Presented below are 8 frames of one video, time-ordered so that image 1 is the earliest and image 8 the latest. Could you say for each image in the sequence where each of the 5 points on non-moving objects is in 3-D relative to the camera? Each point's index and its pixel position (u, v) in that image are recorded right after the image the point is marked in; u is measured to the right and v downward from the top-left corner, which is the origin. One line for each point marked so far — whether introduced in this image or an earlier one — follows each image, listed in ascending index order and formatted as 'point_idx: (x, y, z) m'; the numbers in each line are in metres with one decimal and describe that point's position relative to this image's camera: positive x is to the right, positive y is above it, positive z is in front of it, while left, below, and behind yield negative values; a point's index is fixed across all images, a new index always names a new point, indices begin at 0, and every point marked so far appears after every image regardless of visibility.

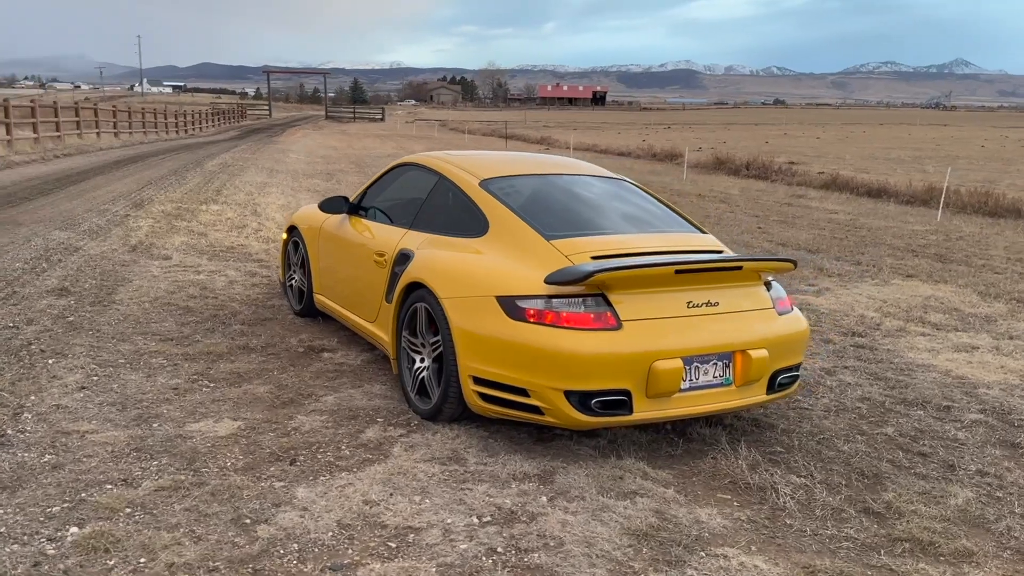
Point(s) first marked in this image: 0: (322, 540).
0: (-0.6, -0.7, +2.6) m
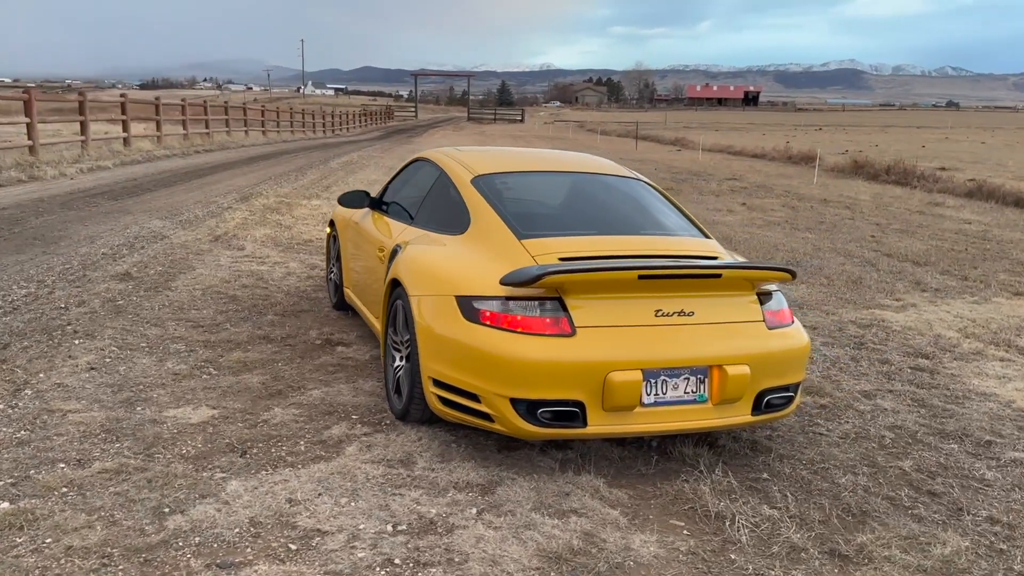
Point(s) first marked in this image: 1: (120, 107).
0: (-0.8, -0.7, +2.5) m
1: (-8.6, +3.9, +19.1) m
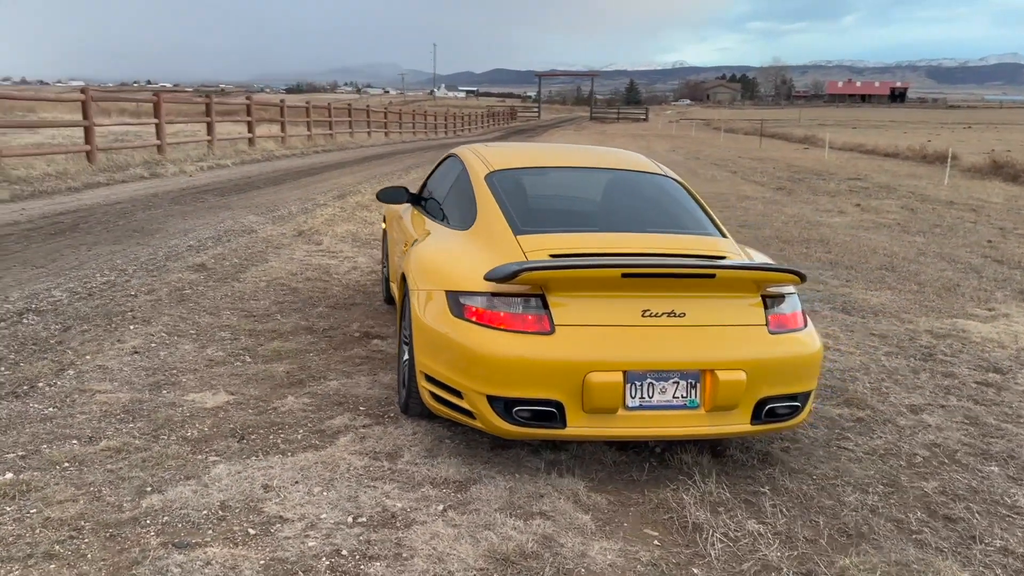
0: (-1.0, -0.7, +2.6) m
1: (-6.1, +4.1, +20.1) m
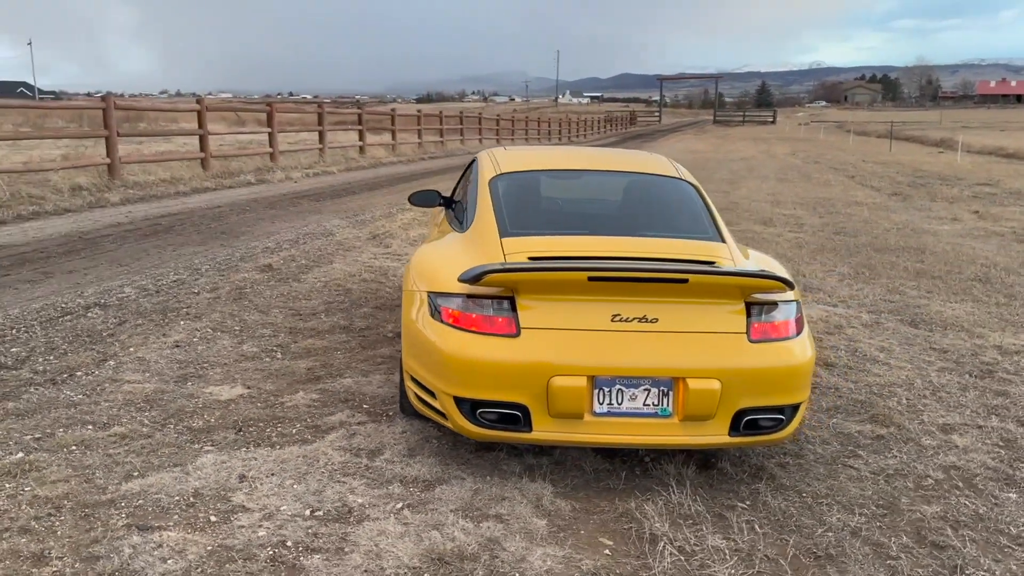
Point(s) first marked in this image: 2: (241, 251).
0: (-1.1, -0.7, +2.8) m
1: (-3.6, +4.1, +20.8) m
2: (-2.3, +0.3, +7.3) m
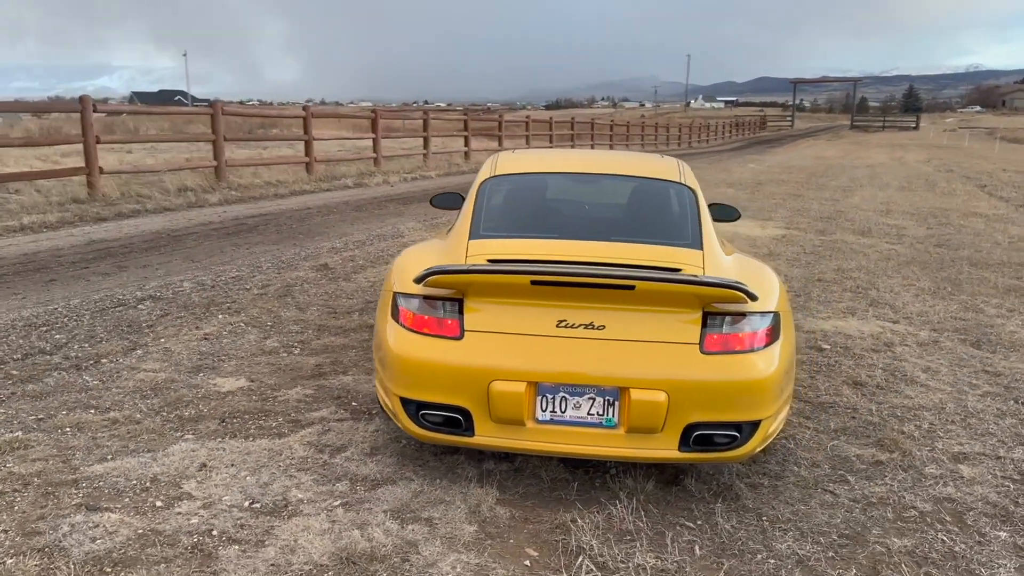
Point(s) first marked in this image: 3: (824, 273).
0: (-1.3, -0.6, +2.9) m
1: (-1.1, +4.0, +21.1) m
2: (-1.8, +0.3, +7.5) m
3: (+2.7, +0.1, +7.5) m
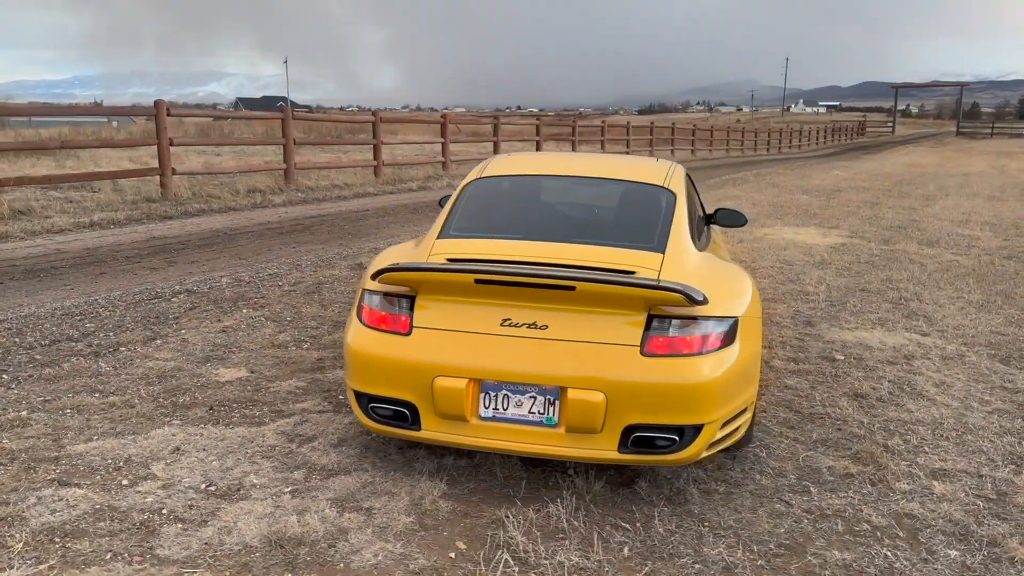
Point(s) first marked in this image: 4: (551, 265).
0: (-1.5, -0.6, +3.1) m
1: (+0.7, +3.9, +21.2) m
2: (-1.4, +0.3, +7.7) m
3: (+3.0, 0.0, +7.2) m
4: (+0.1, +0.1, +2.9) m
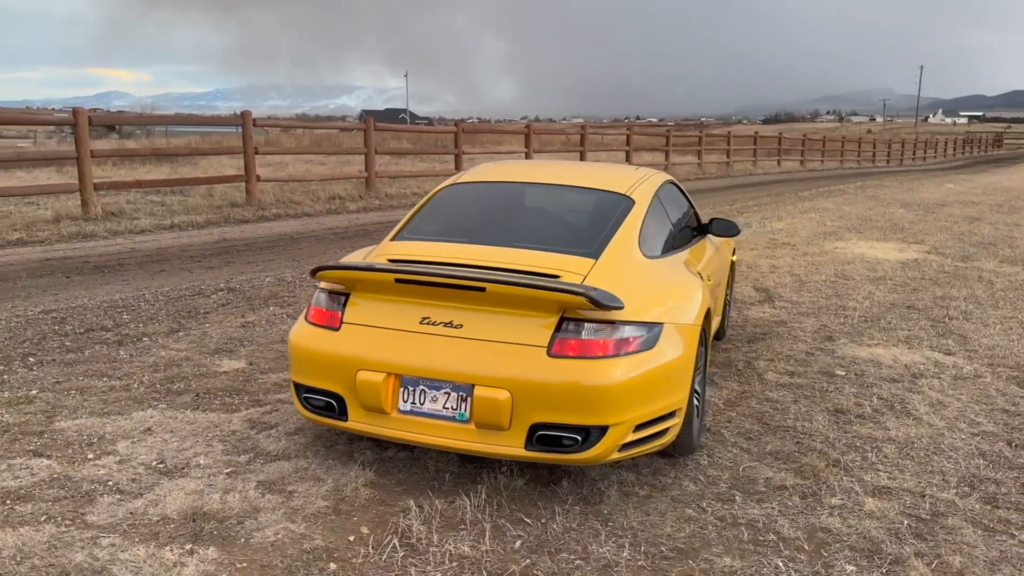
0: (-1.7, -0.6, +3.4) m
1: (+2.9, +3.6, +21.1) m
2: (-1.0, +0.3, +8.0) m
3: (+3.2, -0.1, +6.9) m
4: (-0.1, +0.1, +3.0) m
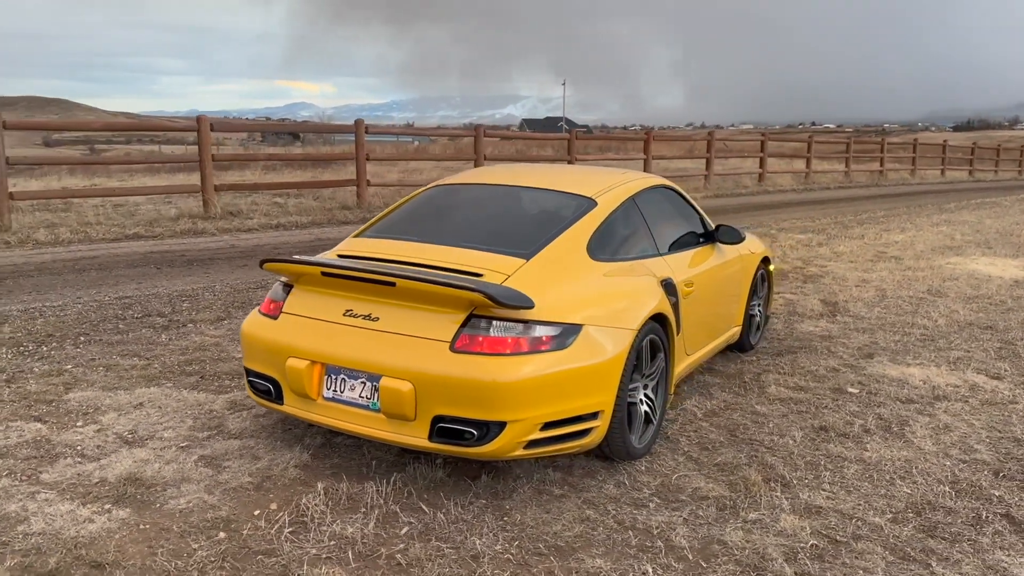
0: (-1.9, -0.5, +3.8) m
1: (+6.0, +3.3, +20.4) m
2: (-0.4, +0.3, +8.2) m
3: (+3.6, -0.2, +6.4) m
4: (-0.4, +0.1, +3.2) m
